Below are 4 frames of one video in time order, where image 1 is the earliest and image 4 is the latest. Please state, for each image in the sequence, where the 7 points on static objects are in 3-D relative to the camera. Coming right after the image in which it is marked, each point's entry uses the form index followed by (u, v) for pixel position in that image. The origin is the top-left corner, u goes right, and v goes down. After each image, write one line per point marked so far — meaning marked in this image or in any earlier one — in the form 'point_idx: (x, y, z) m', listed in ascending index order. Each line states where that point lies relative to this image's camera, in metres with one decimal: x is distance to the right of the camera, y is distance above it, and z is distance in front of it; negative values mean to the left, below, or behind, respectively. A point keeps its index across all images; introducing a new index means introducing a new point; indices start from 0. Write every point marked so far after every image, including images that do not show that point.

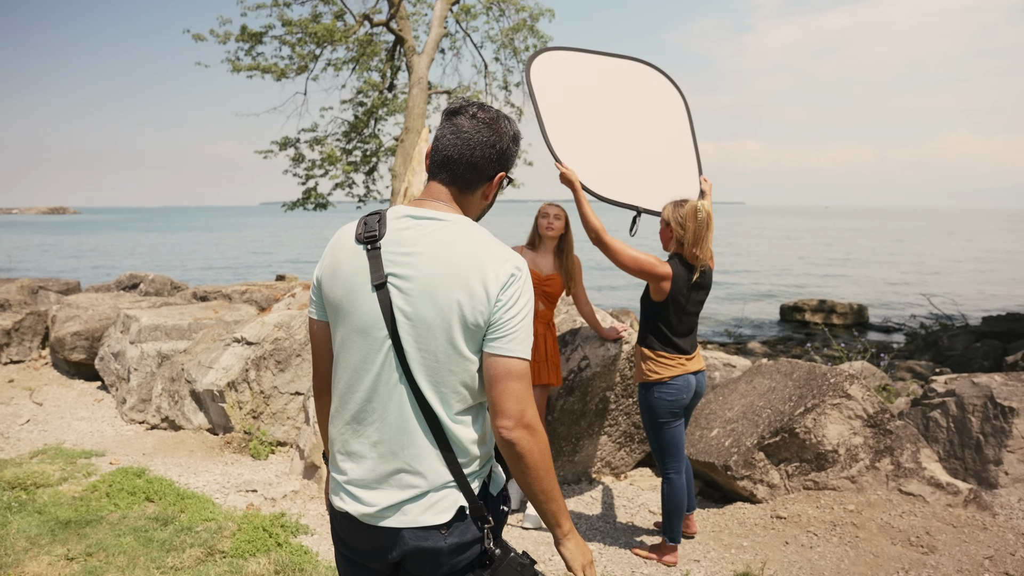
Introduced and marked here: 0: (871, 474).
0: (+2.6, -1.4, +5.2) m
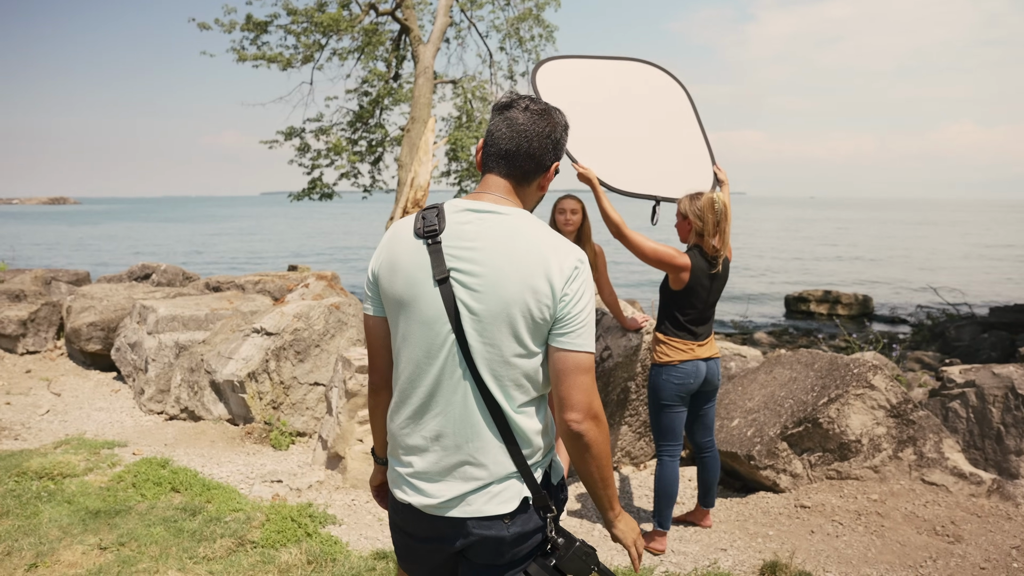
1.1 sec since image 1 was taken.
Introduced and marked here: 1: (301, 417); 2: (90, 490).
0: (+2.8, -1.3, +5.3) m
1: (-1.9, -1.2, +6.6) m
2: (-2.9, -1.4, +5.0) m
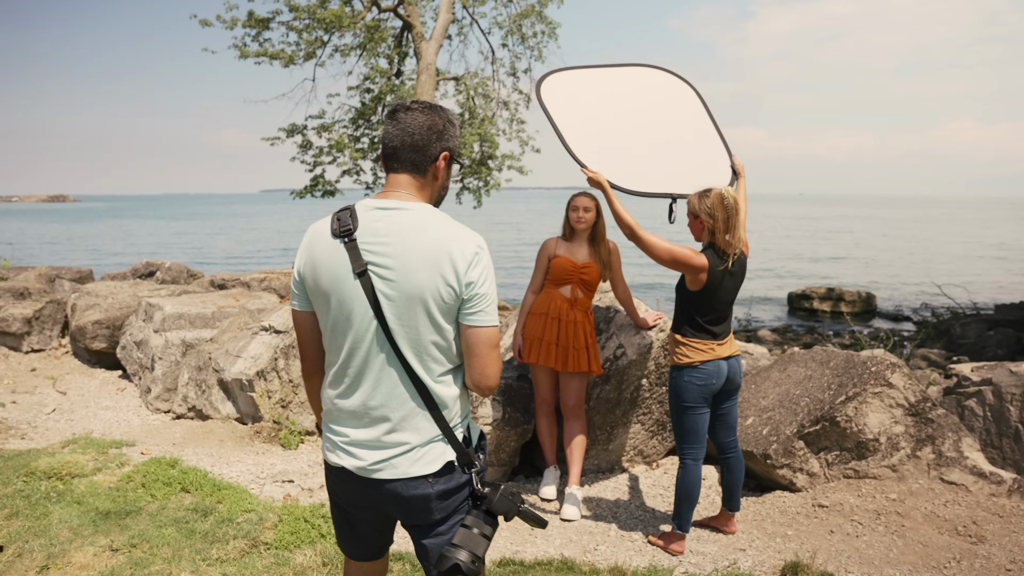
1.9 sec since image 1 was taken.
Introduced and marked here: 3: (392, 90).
0: (+2.9, -1.3, +5.2) m
1: (-1.8, -1.2, +6.5) m
2: (-2.8, -1.4, +4.9) m
3: (-3.2, +5.2, +19.2) m
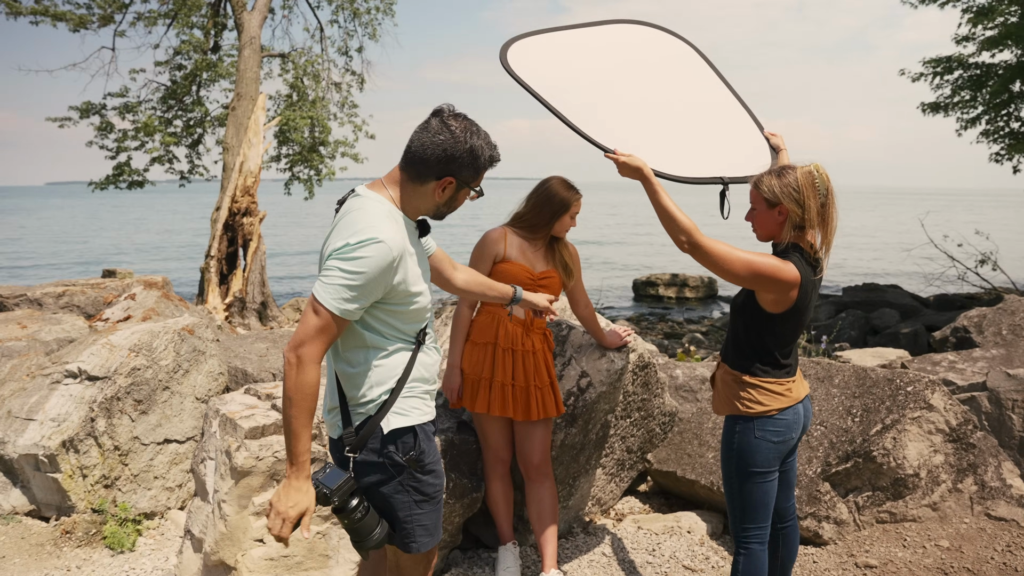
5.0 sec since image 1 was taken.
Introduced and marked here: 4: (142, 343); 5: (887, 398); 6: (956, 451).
0: (+2.6, -1.3, +4.3) m
1: (-2.3, -1.3, +4.5) m
2: (-2.8, -1.6, +2.7) m
3: (-6.7, +5.1, +16.4) m
4: (-2.4, -0.4, +4.7) m
5: (+2.3, -0.7, +4.4) m
6: (+2.7, -1.0, +4.3) m
